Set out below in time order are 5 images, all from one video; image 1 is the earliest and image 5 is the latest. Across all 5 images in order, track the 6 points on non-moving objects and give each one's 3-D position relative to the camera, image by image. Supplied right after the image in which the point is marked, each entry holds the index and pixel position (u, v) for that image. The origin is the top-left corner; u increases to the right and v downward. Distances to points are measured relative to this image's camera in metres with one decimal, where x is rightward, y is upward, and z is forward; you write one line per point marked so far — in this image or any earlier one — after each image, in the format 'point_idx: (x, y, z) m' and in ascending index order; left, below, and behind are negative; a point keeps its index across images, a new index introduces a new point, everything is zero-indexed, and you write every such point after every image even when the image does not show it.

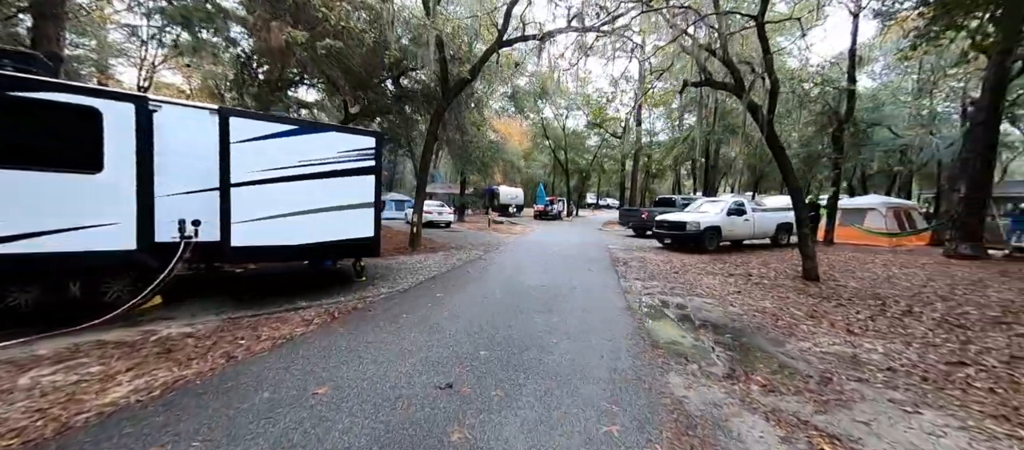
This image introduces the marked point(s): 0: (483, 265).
0: (-0.7, -1.0, +8.7) m
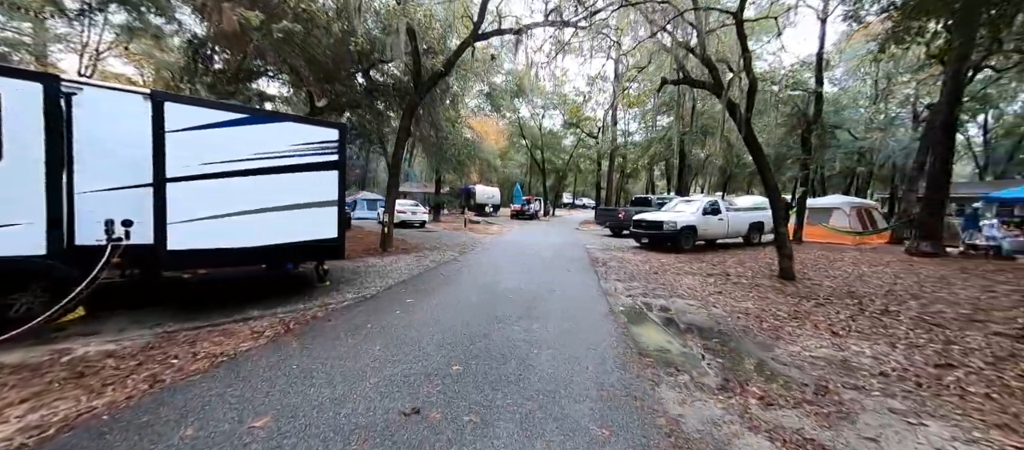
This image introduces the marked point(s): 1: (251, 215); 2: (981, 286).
0: (-1.3, -1.0, +8.3) m
1: (-3.6, +0.1, +5.0) m
2: (+7.8, -1.0, +5.9) m
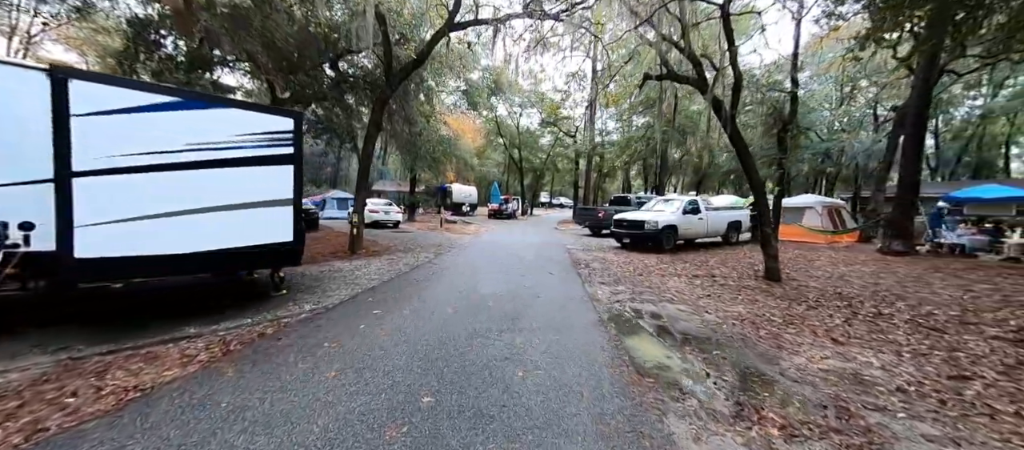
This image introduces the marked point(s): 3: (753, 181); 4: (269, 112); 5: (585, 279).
0: (-1.7, -1.0, +7.7) m
1: (-3.9, +0.1, +4.3) m
2: (+7.4, -1.0, +5.9) m
3: (+4.5, +0.8, +6.7) m
4: (-3.3, +1.5, +4.9) m
5: (+1.4, -1.0, +6.7) m
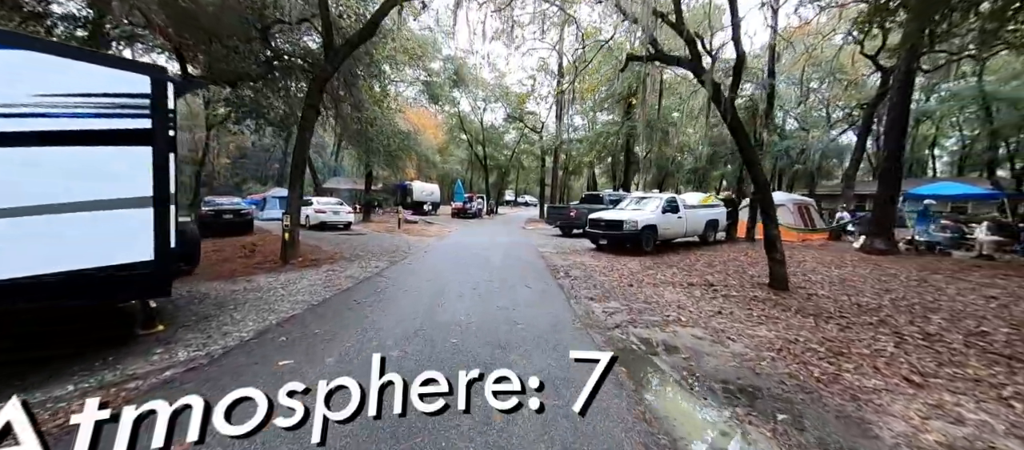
0: (-2.3, -1.1, +6.3) m
1: (-4.1, 0.0, +2.6) m
2: (+7.0, -1.0, +5.4) m
3: (+4.0, +0.8, +5.8) m
4: (-3.6, +1.4, +3.3) m
5: (+0.9, -1.1, +5.5) m
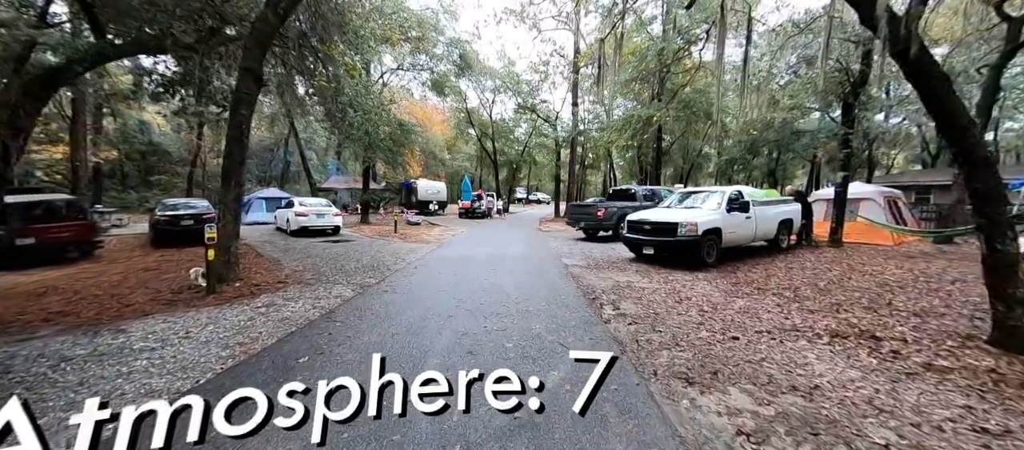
0: (-2.0, -1.2, +4.0) m
1: (-4.0, -0.2, +0.4) m
2: (+7.2, -1.1, +2.8) m
3: (+4.2, +0.7, +3.3) m
4: (-3.5, +1.2, +1.0) m
5: (+1.1, -1.2, +3.1) m
